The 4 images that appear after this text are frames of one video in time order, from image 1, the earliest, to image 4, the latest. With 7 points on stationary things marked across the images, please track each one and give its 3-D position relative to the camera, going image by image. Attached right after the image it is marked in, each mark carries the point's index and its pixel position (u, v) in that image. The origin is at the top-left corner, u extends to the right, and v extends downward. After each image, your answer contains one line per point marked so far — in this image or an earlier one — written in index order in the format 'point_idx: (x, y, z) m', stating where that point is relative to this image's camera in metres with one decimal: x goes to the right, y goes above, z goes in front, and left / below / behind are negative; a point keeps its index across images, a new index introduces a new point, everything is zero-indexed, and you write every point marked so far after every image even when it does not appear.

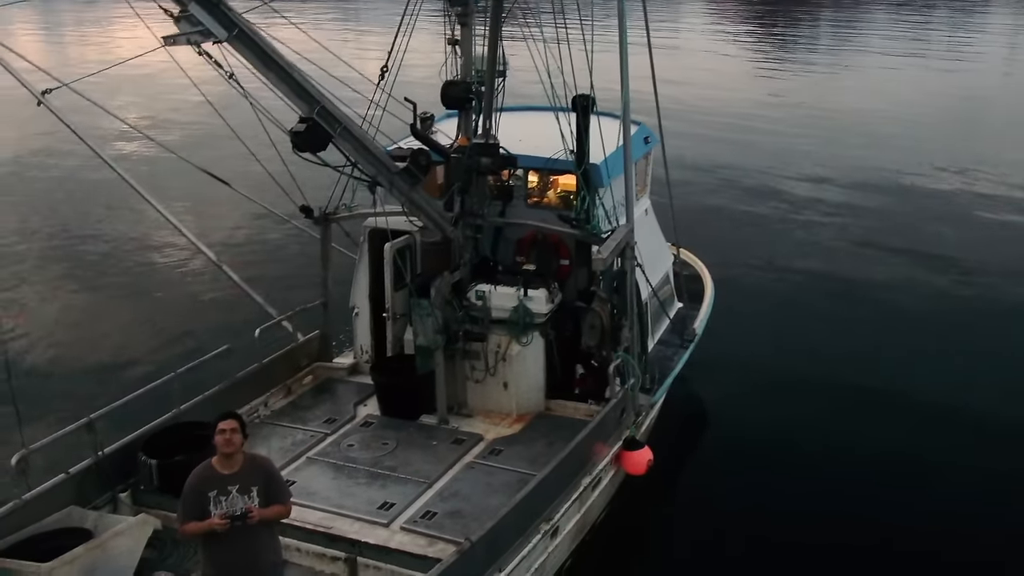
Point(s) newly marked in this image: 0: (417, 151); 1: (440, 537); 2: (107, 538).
0: (-0.8, +1.2, +8.3) m
1: (-0.5, -1.9, +7.1) m
2: (-2.9, -1.8, +6.6) m
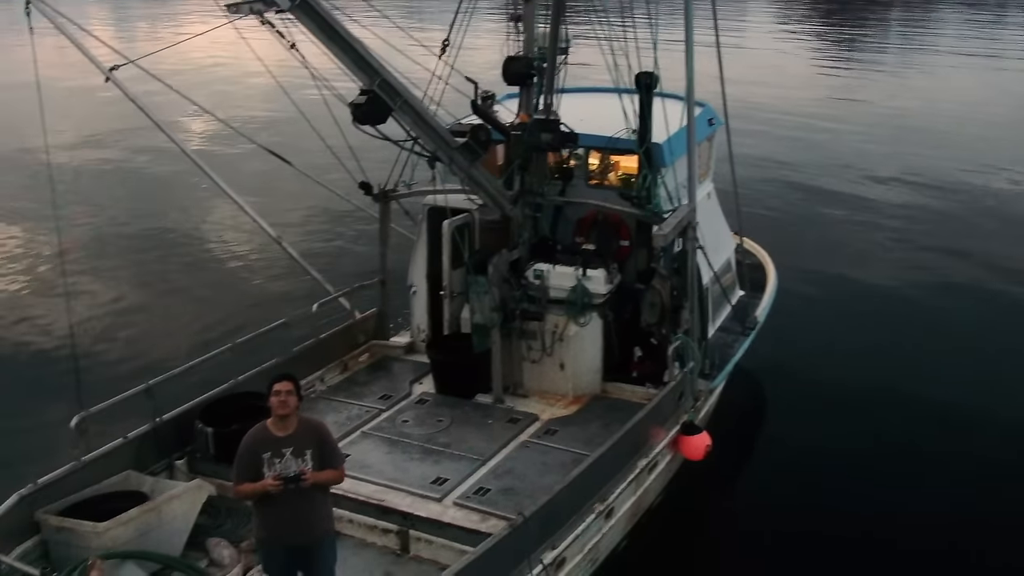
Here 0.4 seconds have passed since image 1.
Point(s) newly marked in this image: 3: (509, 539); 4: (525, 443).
0: (-0.3, +1.4, +8.2) m
1: (-0.1, -1.7, +7.0) m
2: (-2.5, -1.5, +6.6) m
3: (0.0, -1.6, +6.2) m
4: (+0.1, -1.3, +8.0) m
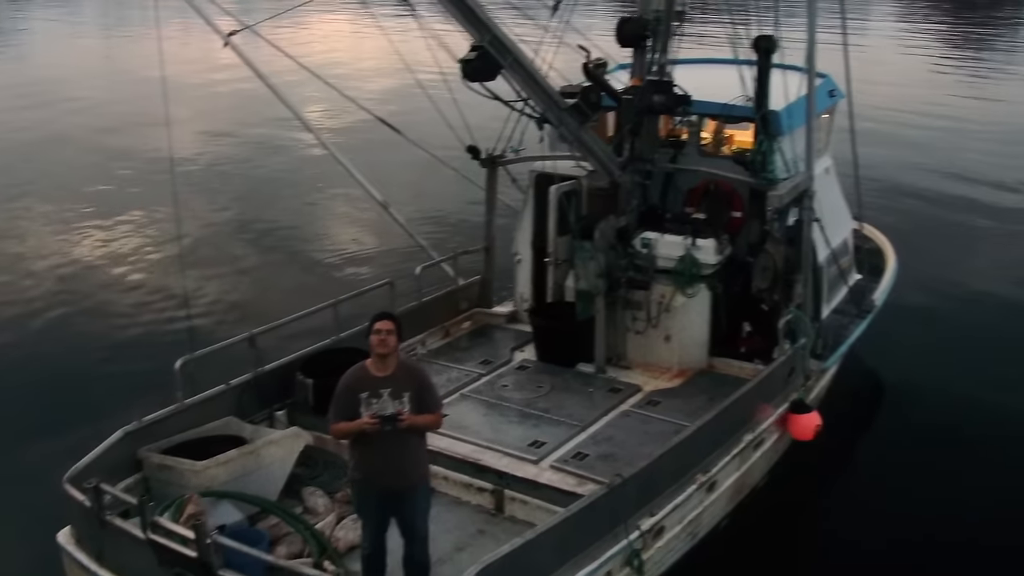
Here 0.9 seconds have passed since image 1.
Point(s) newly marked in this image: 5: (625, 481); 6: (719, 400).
0: (+0.7, +1.7, +8.0) m
1: (+0.6, -1.4, +6.8) m
2: (-1.8, -1.1, +6.7) m
3: (+0.6, -1.3, +6.0) m
4: (+0.9, -1.0, +7.8) m
5: (+0.7, -1.3, +6.1) m
6: (+1.8, -0.9, +8.0) m
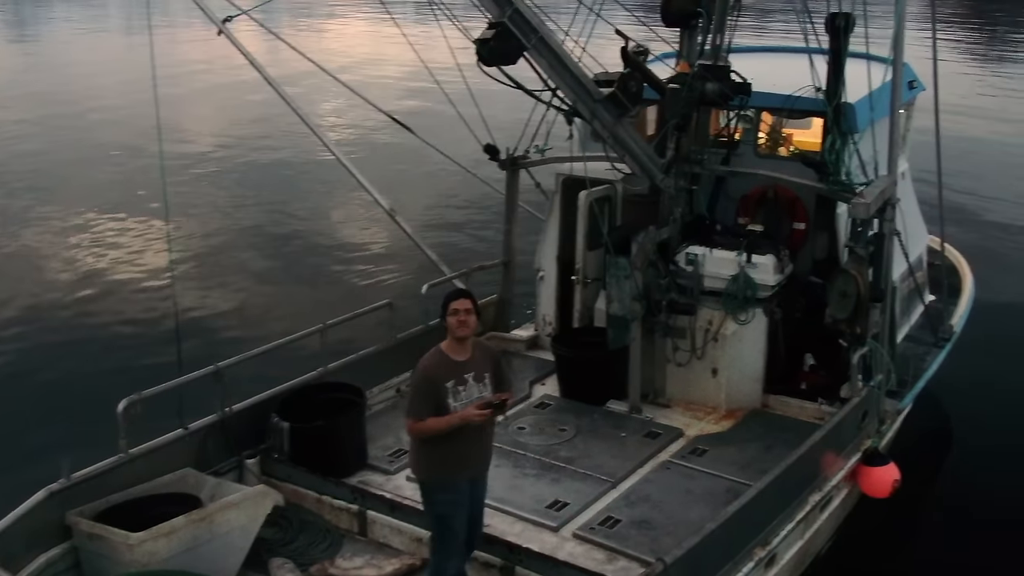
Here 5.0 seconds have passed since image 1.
0: (+0.8, +1.5, +6.7) m
1: (+0.6, -1.5, +5.5) m
2: (-1.7, -1.3, +5.5) m
3: (+0.6, -1.5, +4.6) m
4: (+1.1, -1.2, +6.5) m
5: (+0.8, -1.4, +4.8) m
6: (+1.9, -1.1, +6.6) m
